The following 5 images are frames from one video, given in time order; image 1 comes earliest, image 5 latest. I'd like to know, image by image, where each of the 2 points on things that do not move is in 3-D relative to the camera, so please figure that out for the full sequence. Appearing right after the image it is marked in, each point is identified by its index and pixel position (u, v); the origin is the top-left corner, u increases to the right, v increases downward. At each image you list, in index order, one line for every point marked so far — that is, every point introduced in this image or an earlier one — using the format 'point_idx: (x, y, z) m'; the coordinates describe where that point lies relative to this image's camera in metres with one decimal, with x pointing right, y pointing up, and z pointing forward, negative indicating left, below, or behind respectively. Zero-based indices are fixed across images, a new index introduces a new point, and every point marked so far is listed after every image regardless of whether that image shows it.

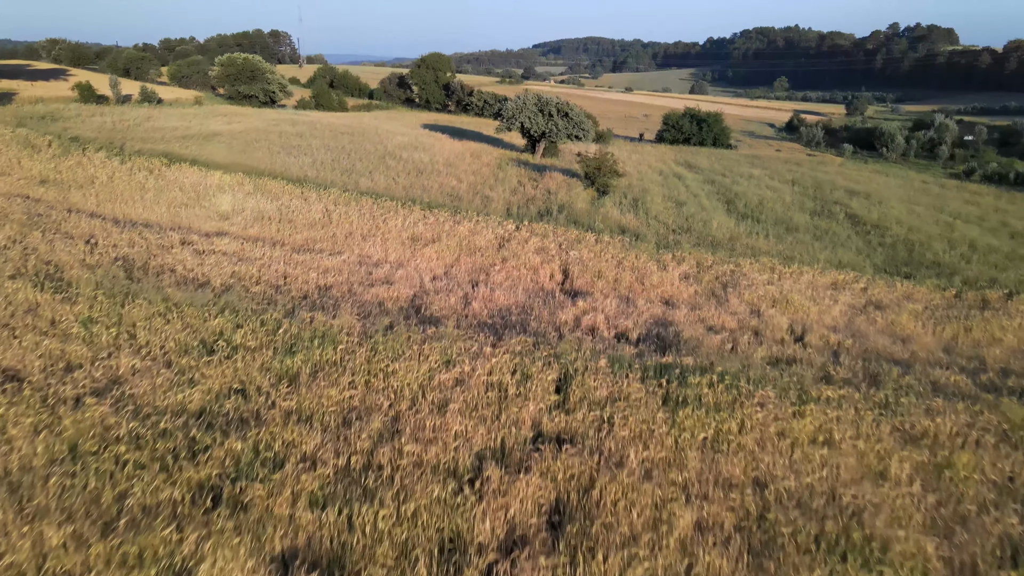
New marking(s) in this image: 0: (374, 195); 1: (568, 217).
0: (-2.2, +1.5, +12.2) m
1: (+0.9, +1.1, +11.7) m
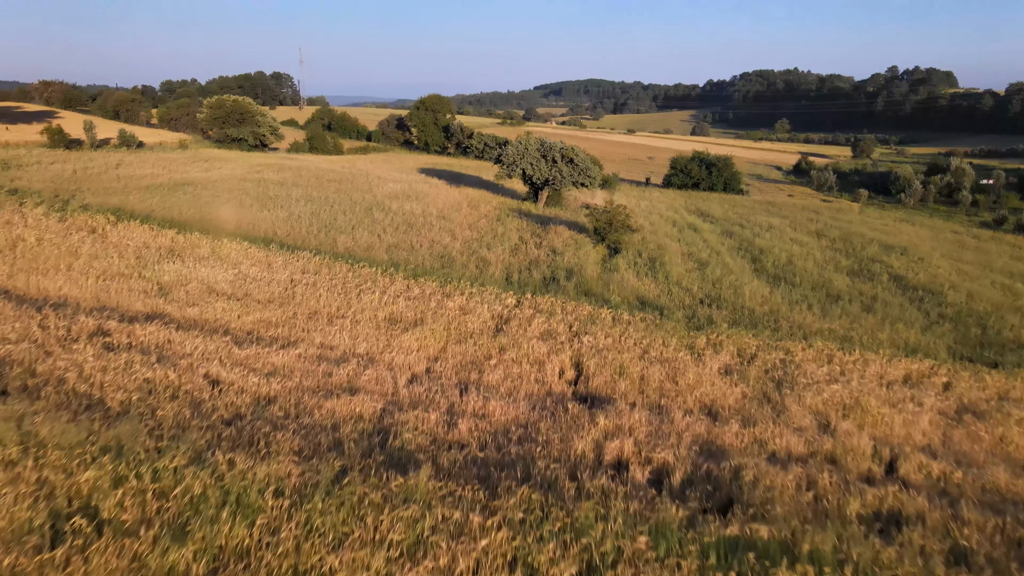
0: (-2.2, +0.4, +10.5) m
1: (+0.9, 0.0, +10.0) m
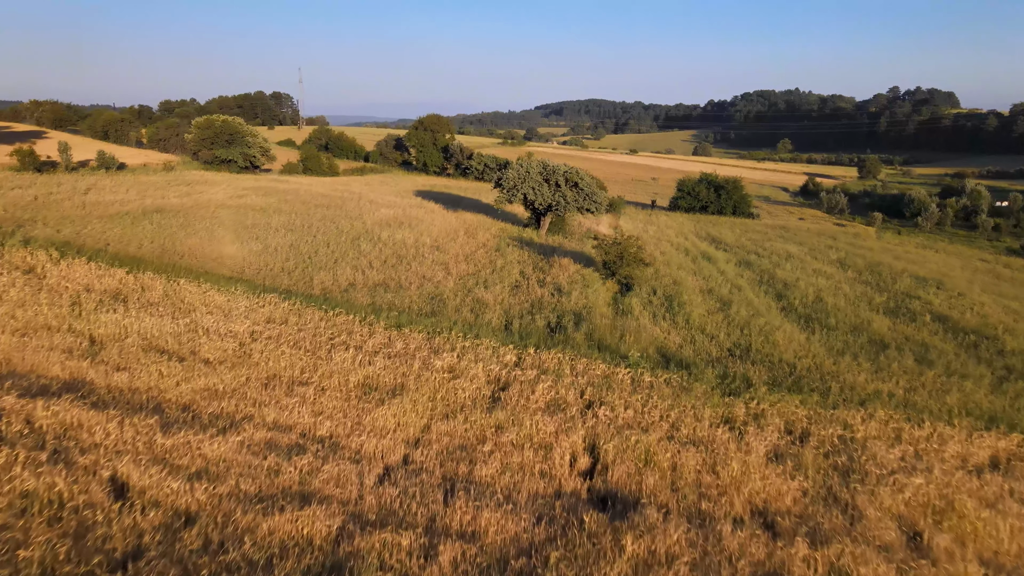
0: (-2.2, -0.2, +9.1) m
1: (+0.9, -0.5, +8.6) m
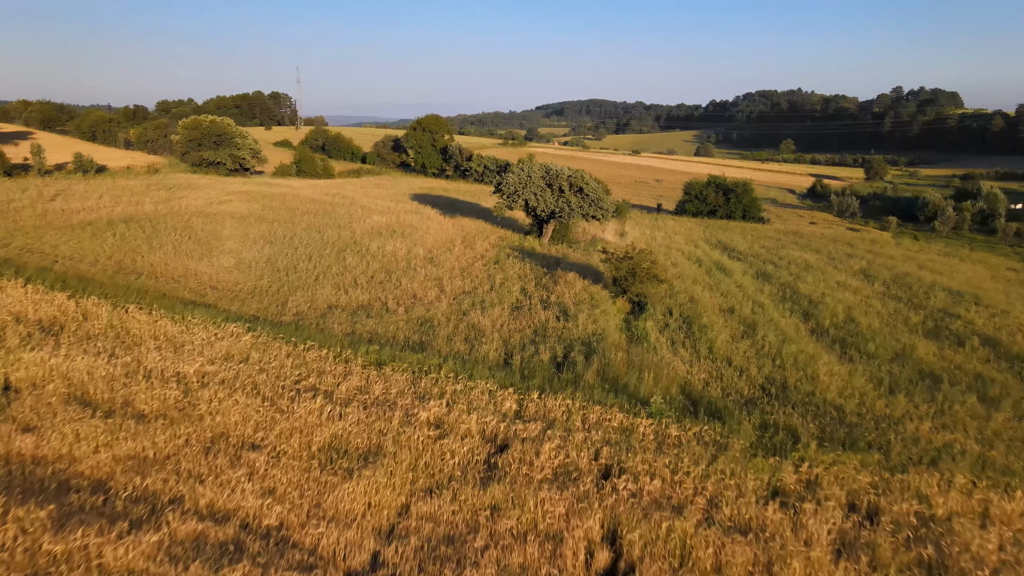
0: (-2.2, -0.5, +7.9) m
1: (+0.9, -0.8, +7.4) m
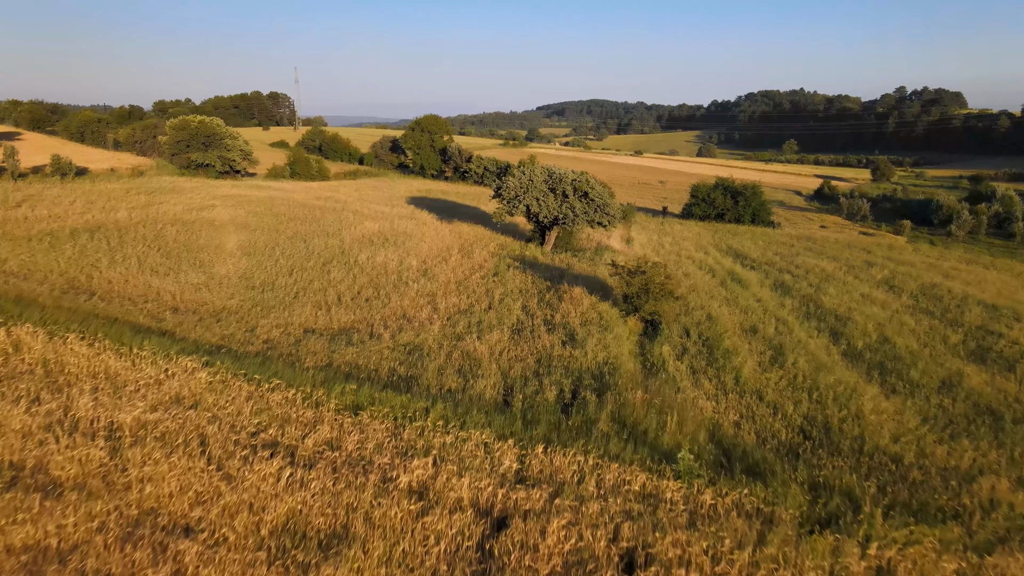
0: (-2.2, -0.7, +6.8) m
1: (+0.9, -1.1, +6.3) m
